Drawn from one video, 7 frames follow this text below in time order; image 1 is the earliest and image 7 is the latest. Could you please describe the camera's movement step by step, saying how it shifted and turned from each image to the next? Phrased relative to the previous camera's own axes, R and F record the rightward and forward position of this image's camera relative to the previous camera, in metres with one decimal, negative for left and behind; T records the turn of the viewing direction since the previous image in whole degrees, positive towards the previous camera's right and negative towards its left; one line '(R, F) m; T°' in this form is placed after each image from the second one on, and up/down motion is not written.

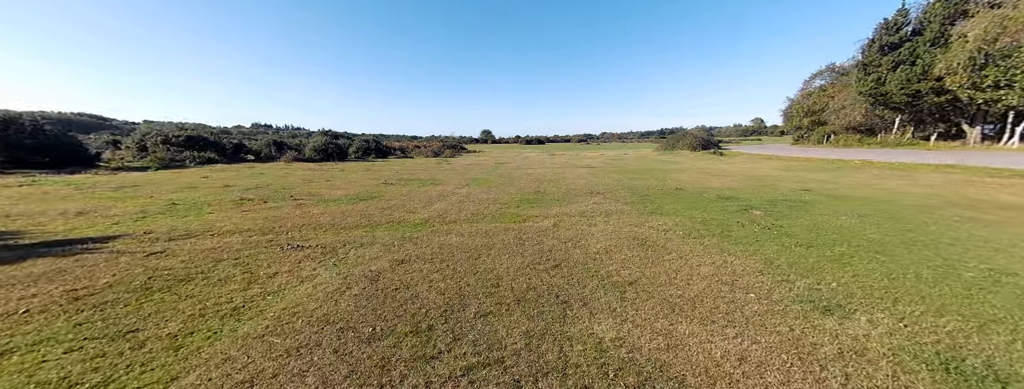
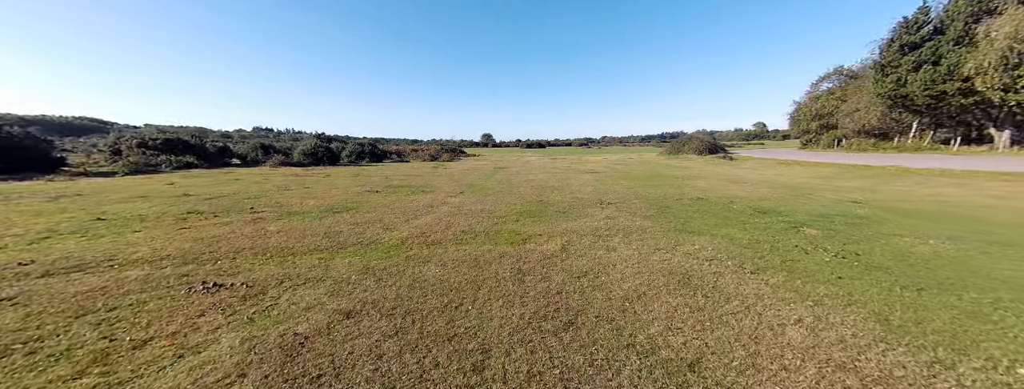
(+0.1, +1.4) m; 0°
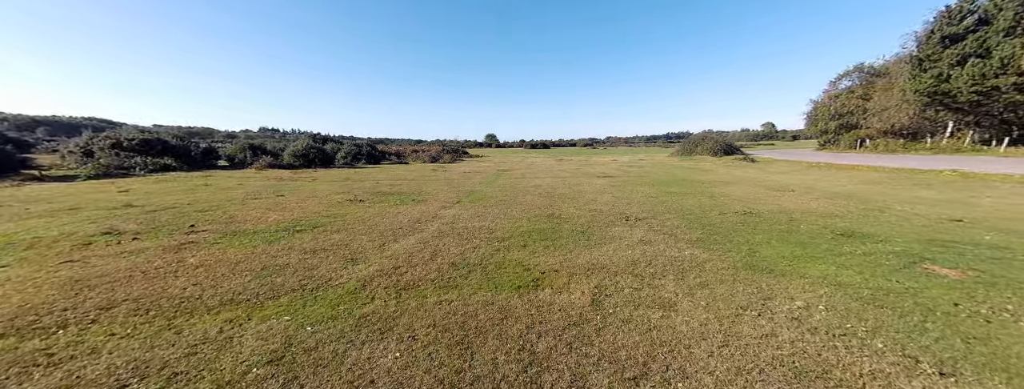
(0.0, +1.8) m; -1°
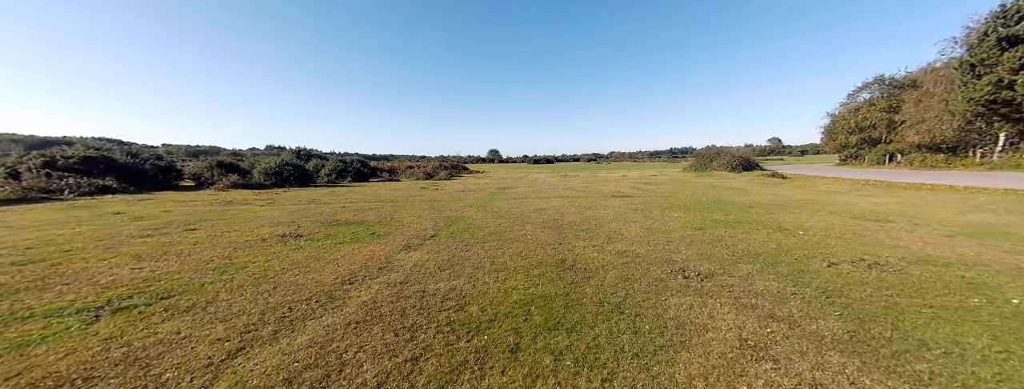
(+0.3, +2.9) m; -1°
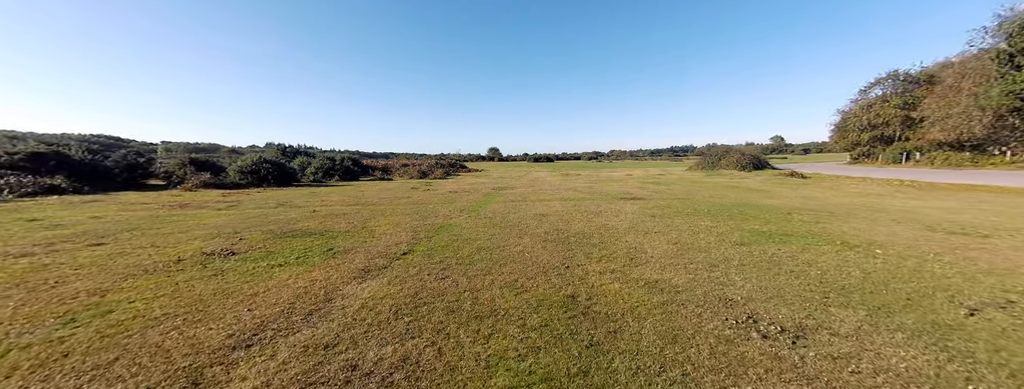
(+0.1, +1.7) m; 0°
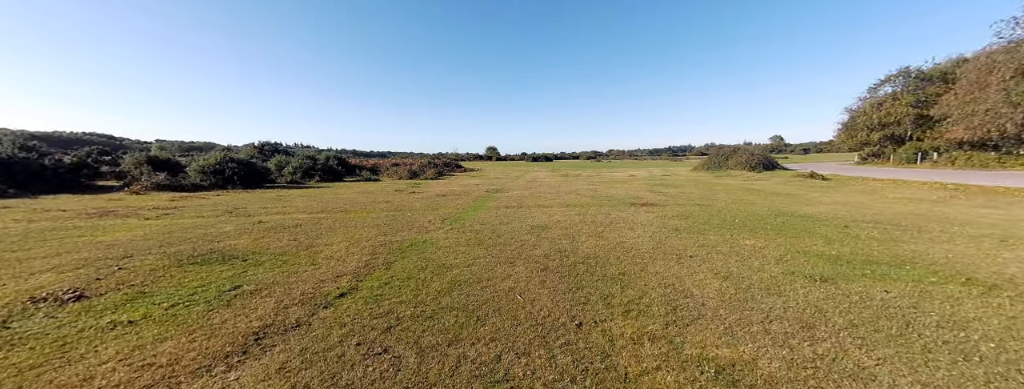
(+0.2, +2.0) m; 0°
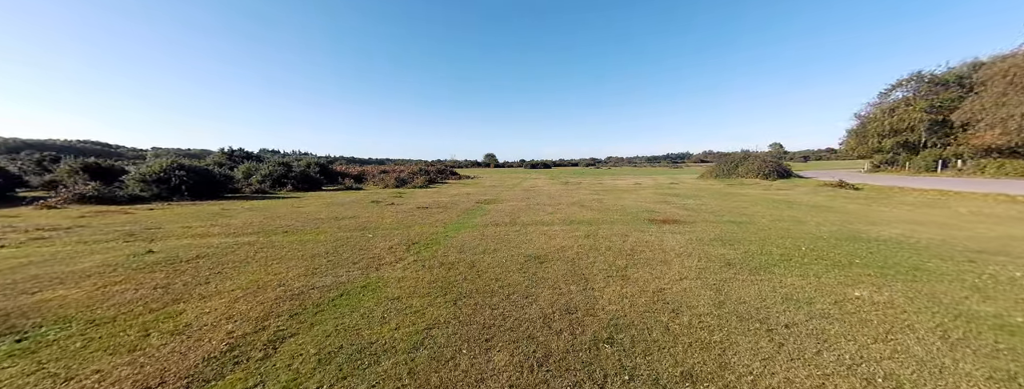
(+0.3, +2.4) m; 0°
